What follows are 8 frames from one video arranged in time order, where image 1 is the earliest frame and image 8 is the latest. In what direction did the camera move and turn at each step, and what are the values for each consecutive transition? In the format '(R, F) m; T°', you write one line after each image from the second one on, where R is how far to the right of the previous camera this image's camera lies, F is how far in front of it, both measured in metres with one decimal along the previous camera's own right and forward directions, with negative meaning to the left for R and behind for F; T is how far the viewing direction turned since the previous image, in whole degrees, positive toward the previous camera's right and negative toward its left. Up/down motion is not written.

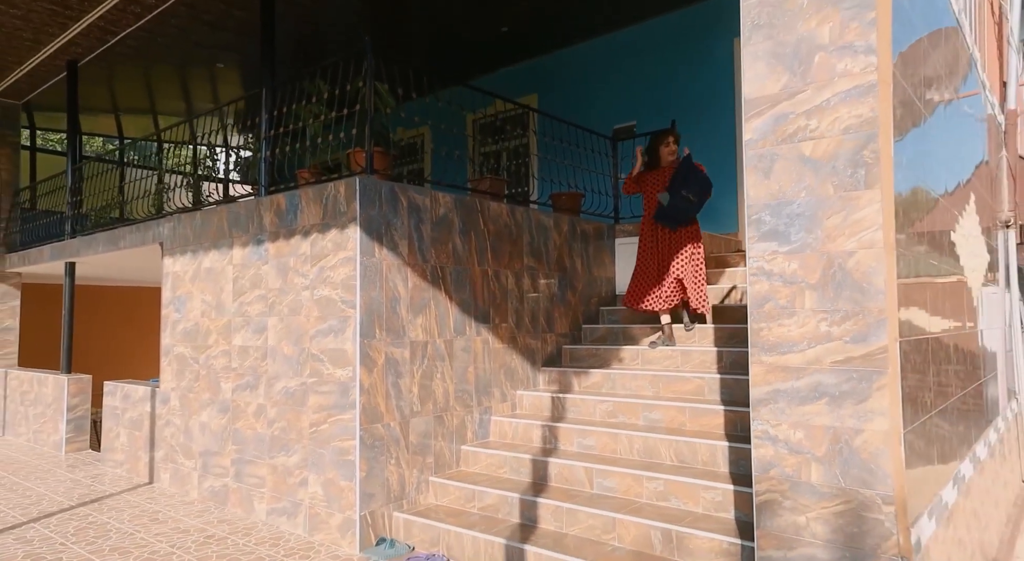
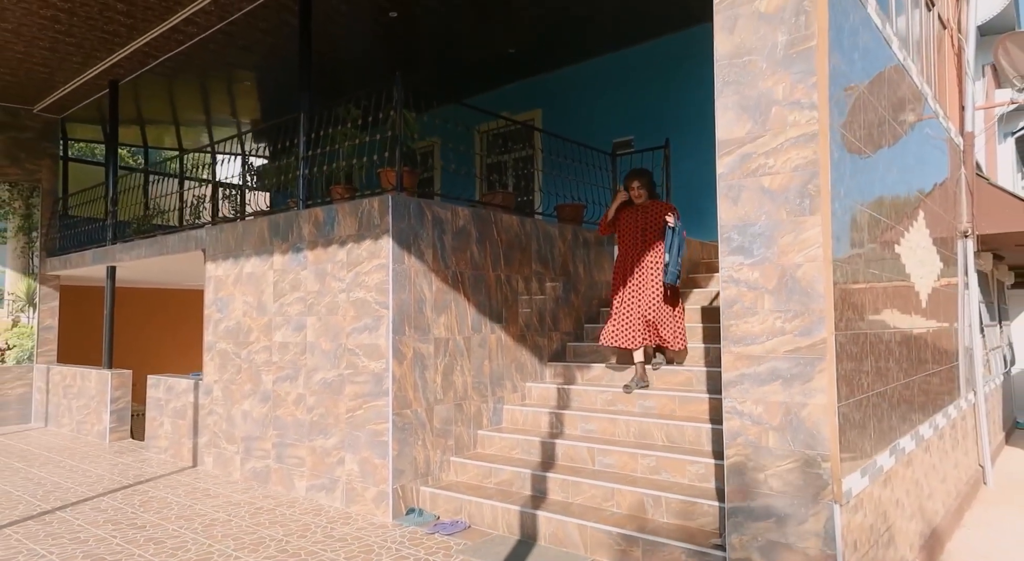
(-0.1, -0.6) m; 0°
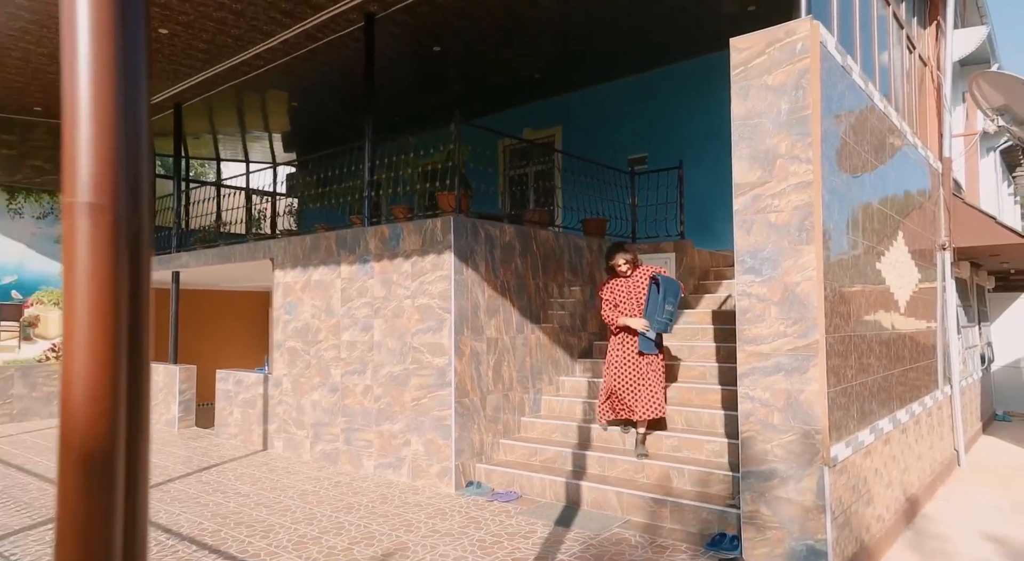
(-0.3, -0.8) m; 0°
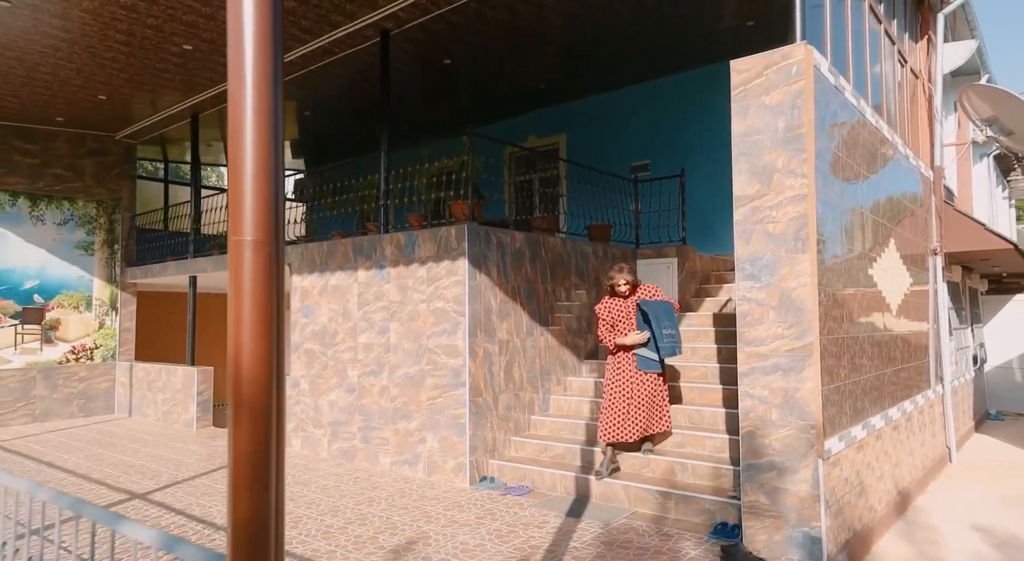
(-0.1, -0.3) m; 0°
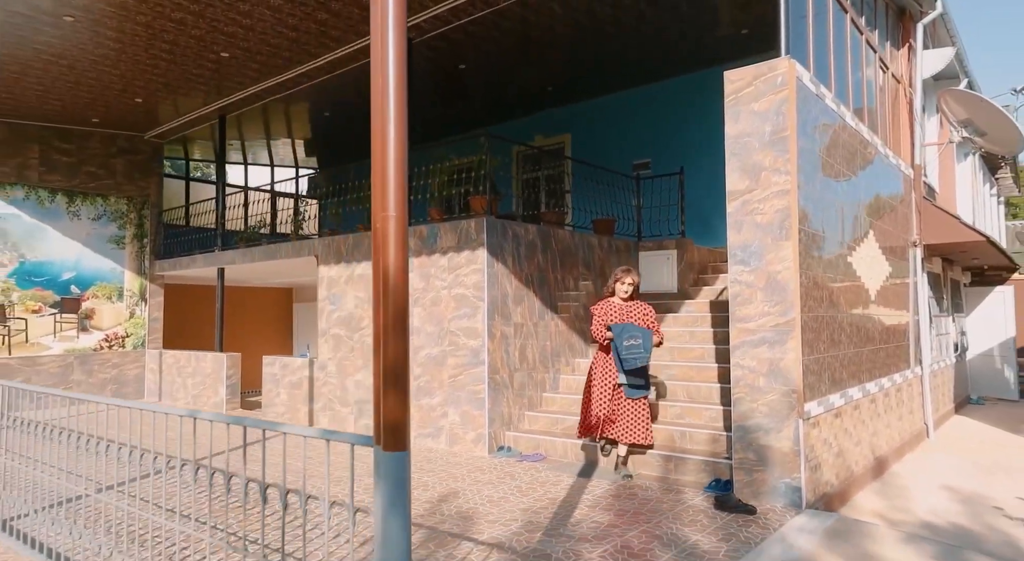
(-0.1, -0.5) m; 0°
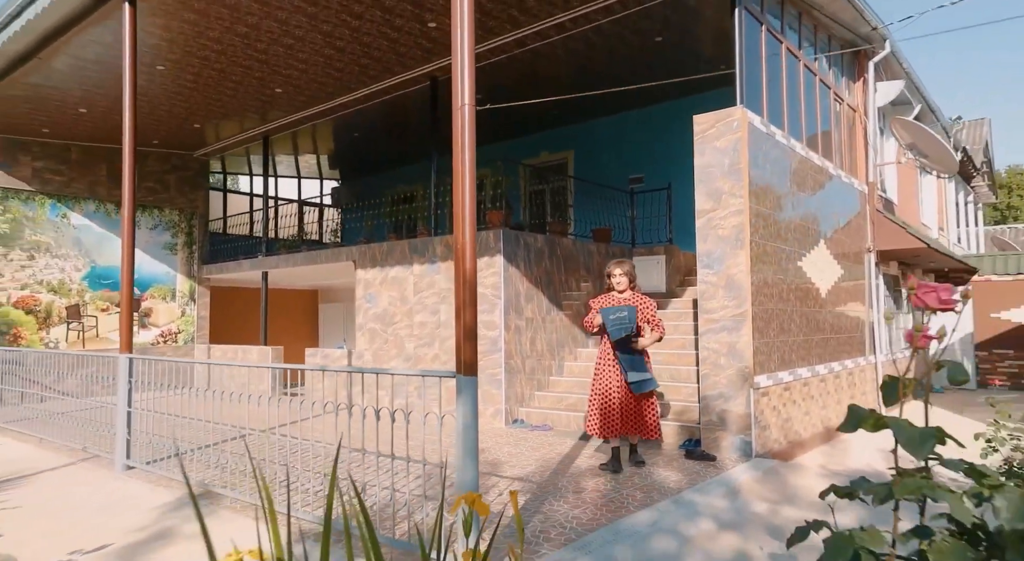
(-0.1, -1.2) m; 0°
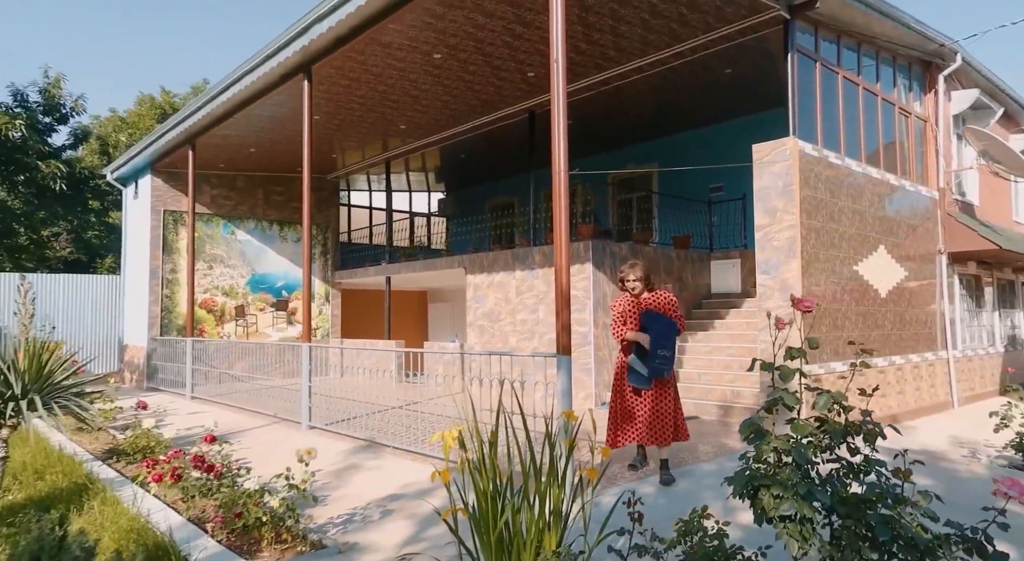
(+0.1, -1.3) m; -8°
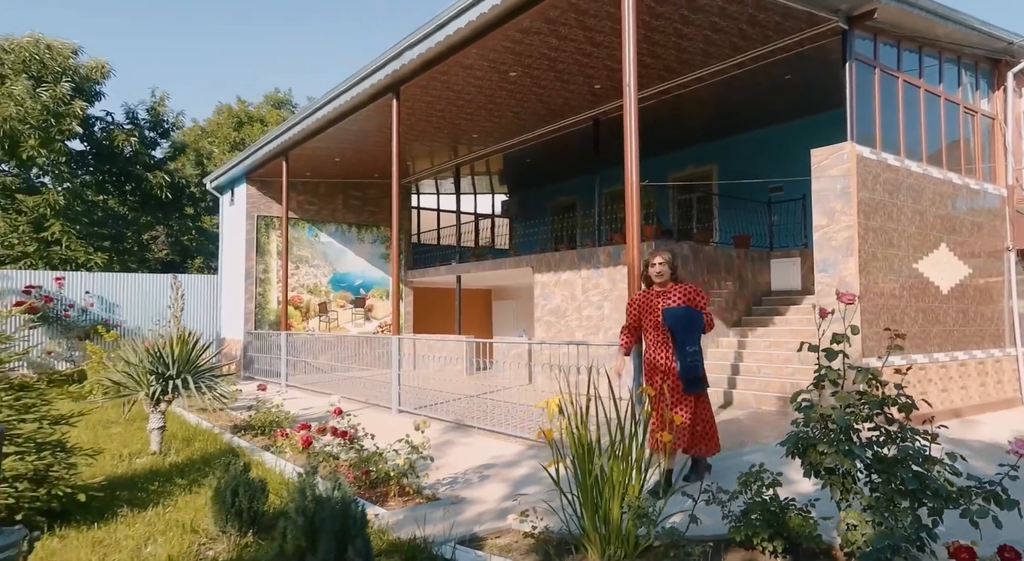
(-0.1, -0.6) m; -5°
